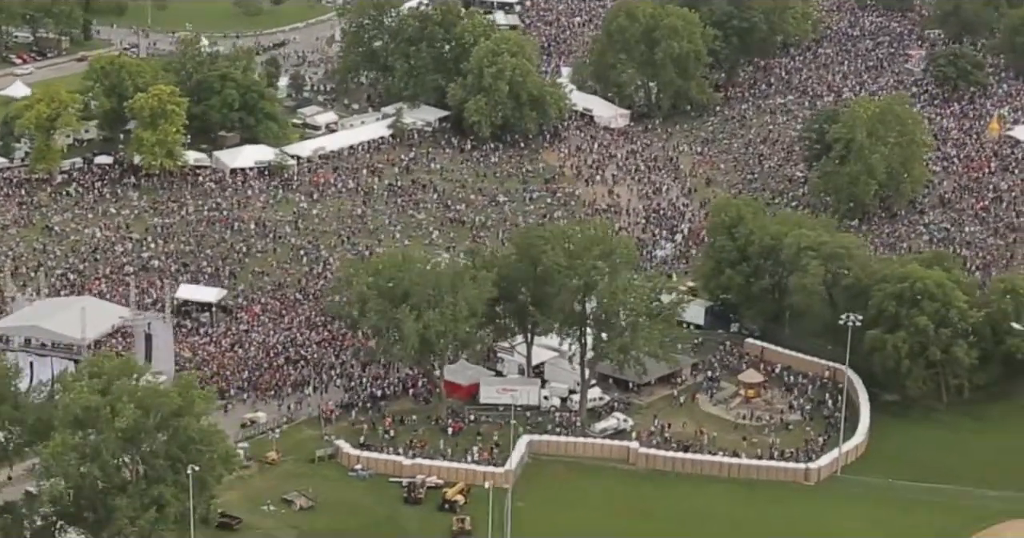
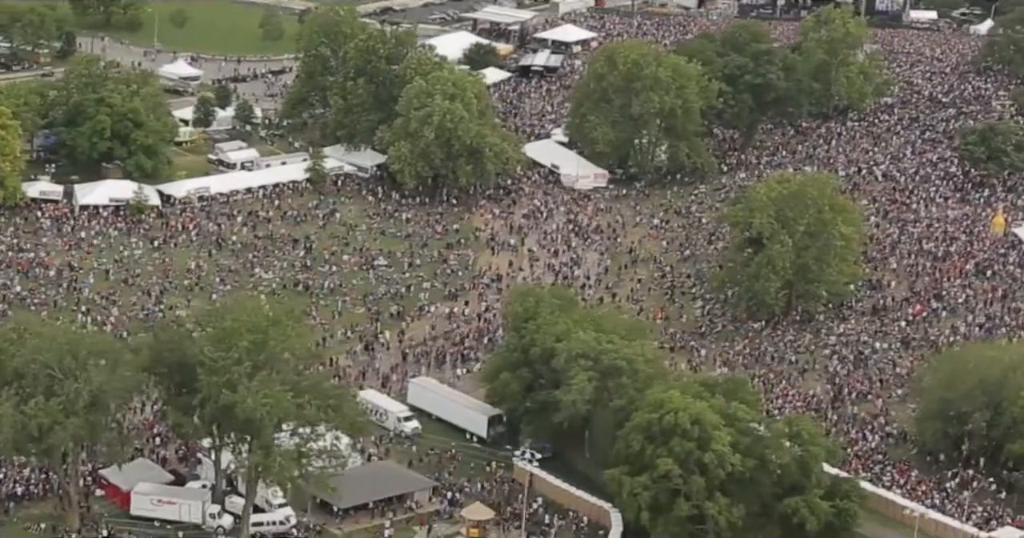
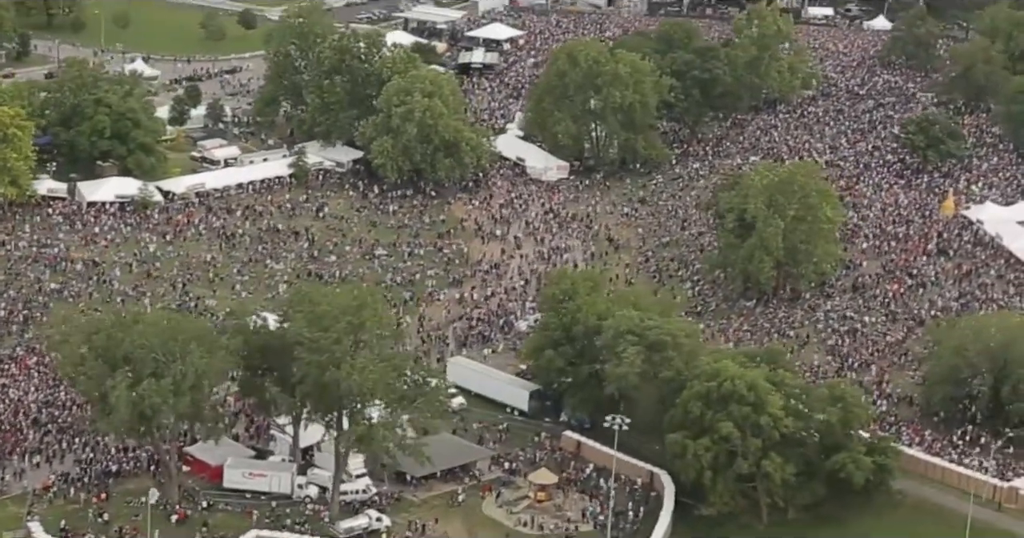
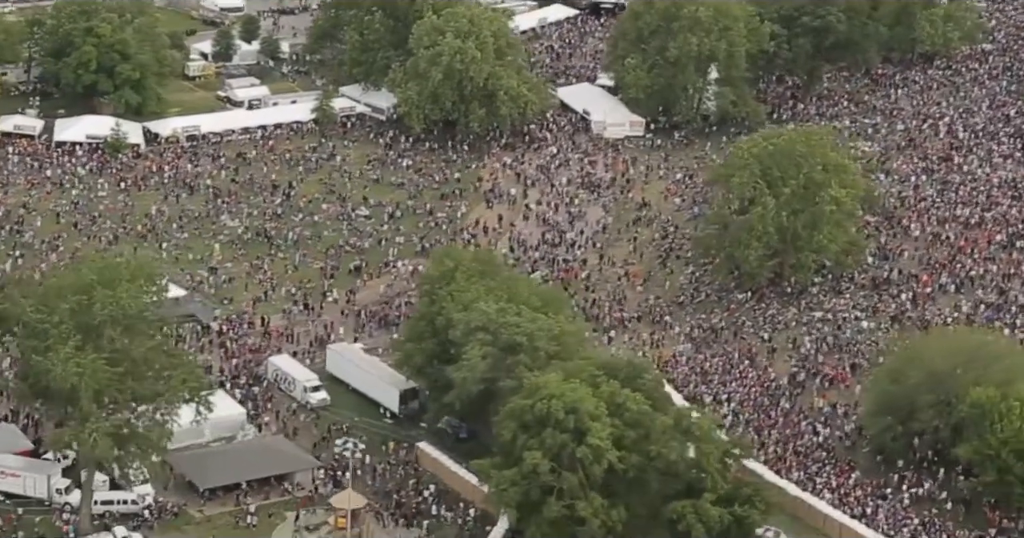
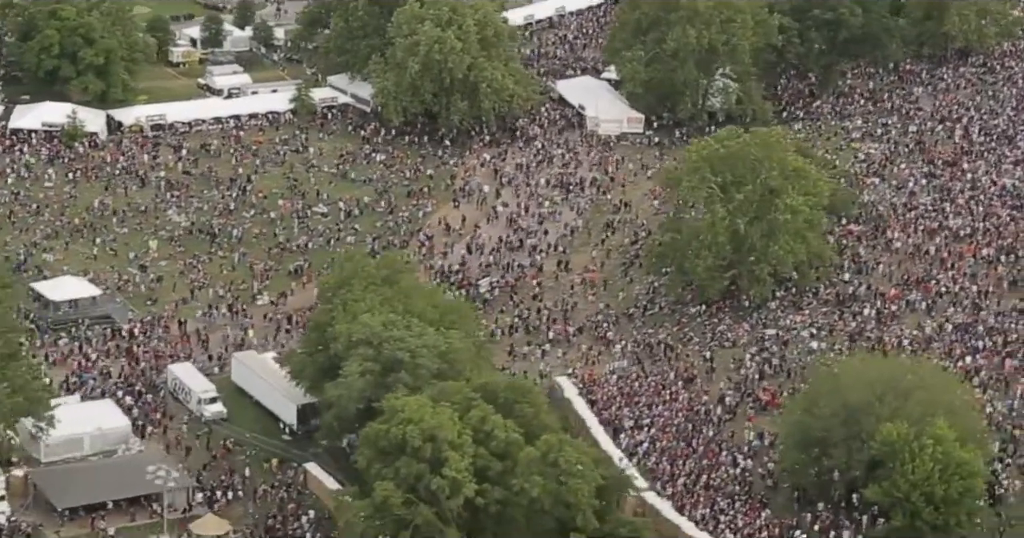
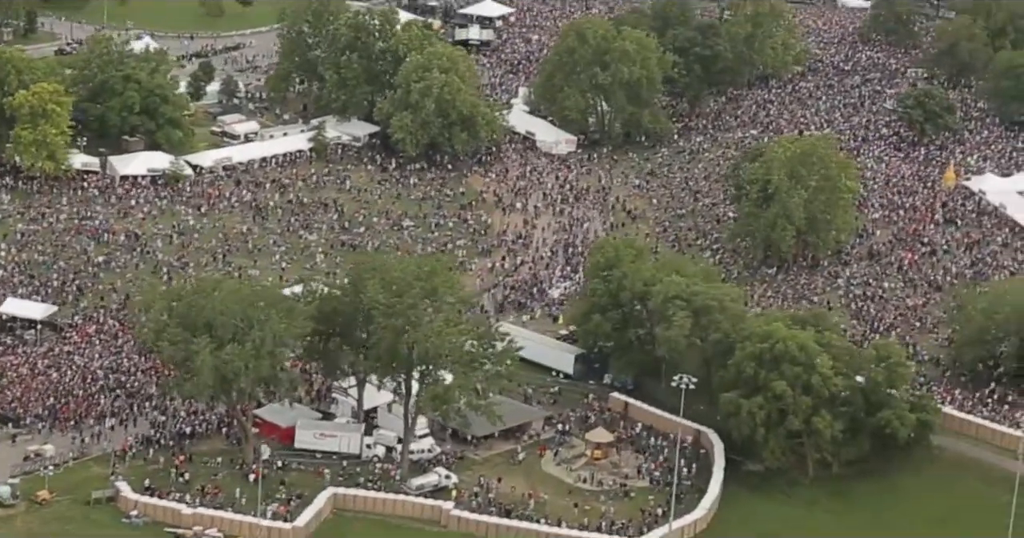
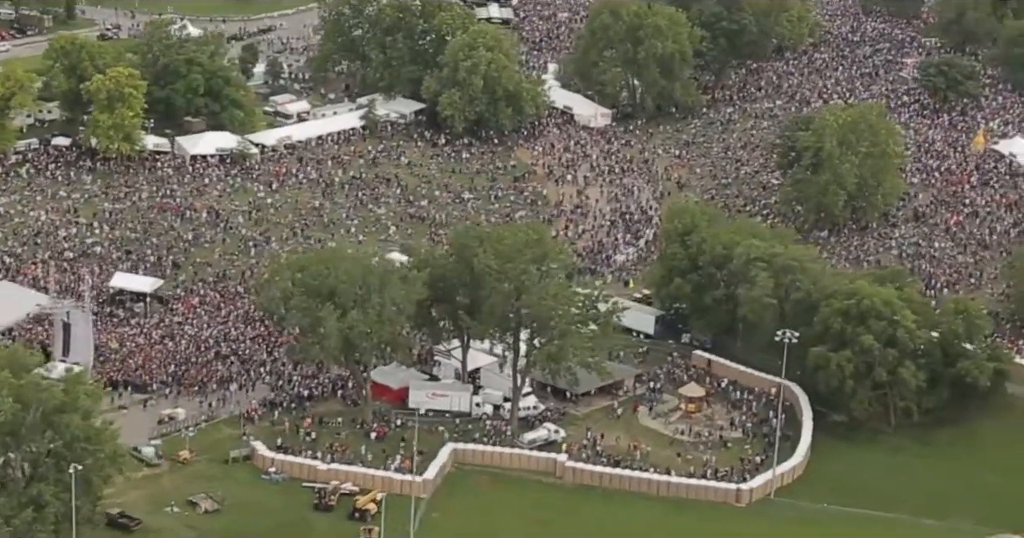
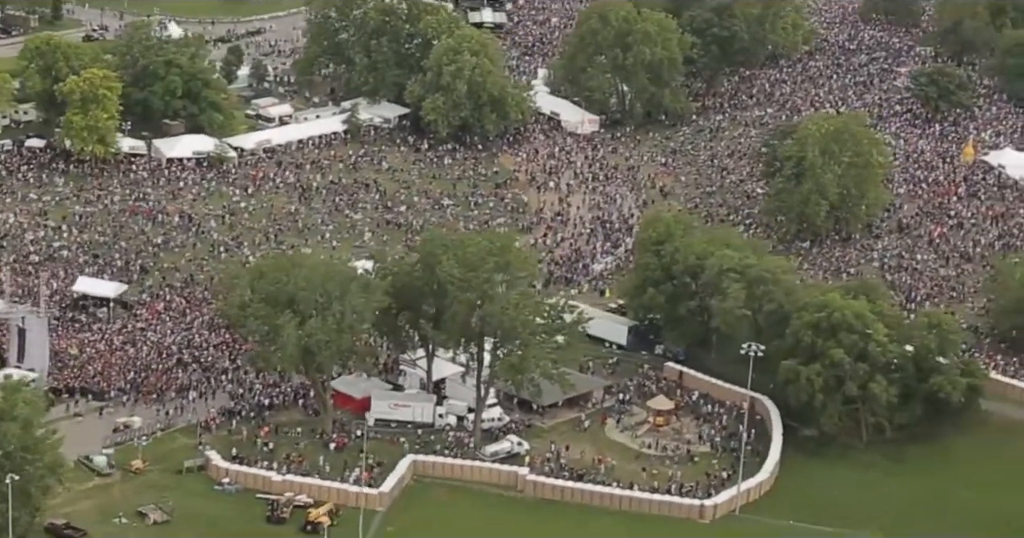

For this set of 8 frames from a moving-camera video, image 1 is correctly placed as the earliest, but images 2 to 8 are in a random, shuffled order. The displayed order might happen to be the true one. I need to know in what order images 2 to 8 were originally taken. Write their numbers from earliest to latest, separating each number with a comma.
7, 8, 6, 3, 2, 4, 5
